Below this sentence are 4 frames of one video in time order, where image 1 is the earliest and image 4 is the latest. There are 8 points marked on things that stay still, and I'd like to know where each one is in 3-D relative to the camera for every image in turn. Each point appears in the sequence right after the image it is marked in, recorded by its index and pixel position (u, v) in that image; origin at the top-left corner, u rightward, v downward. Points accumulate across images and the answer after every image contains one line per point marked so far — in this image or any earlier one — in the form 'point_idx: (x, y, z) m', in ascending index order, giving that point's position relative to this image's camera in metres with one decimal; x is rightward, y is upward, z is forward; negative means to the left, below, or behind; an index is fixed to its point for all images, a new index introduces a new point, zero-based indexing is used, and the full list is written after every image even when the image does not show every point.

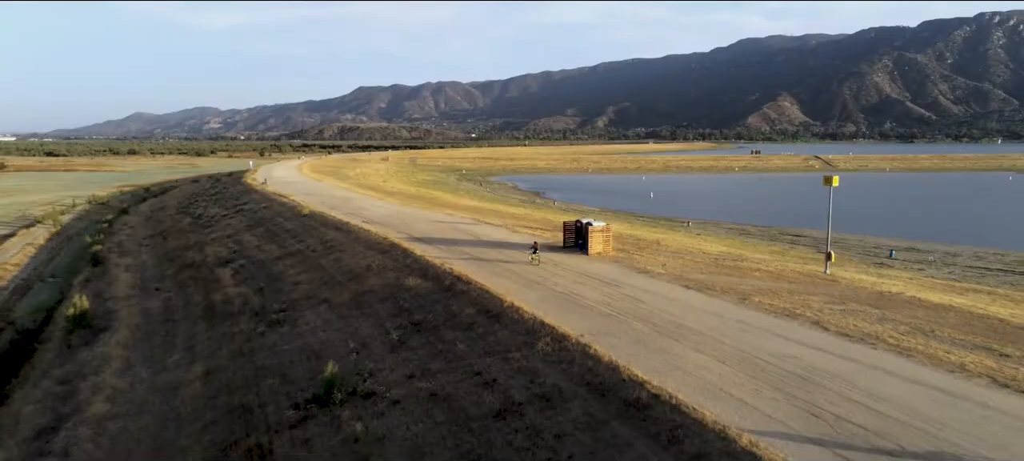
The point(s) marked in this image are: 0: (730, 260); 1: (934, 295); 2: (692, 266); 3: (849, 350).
0: (+5.8, -0.8, +19.8) m
1: (+9.5, -1.4, +16.7) m
2: (+4.1, -0.8, +16.8) m
3: (+4.4, -1.6, +9.6) m
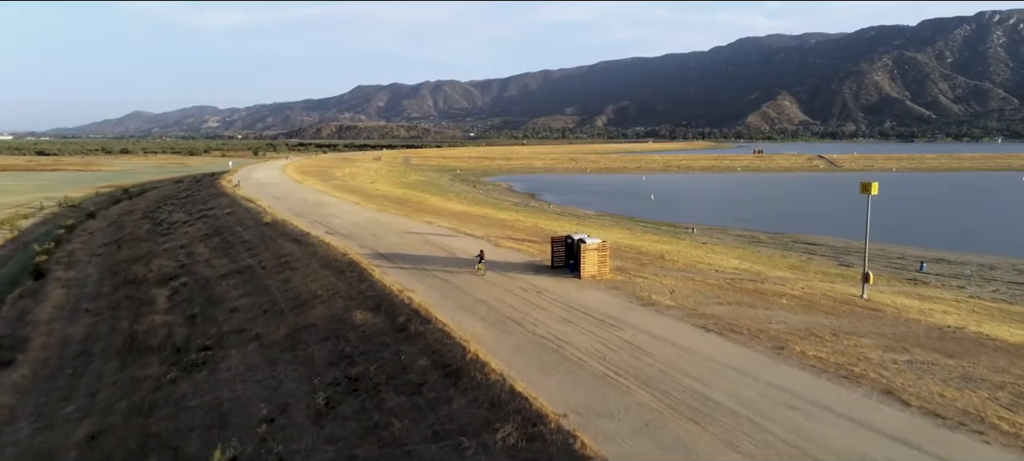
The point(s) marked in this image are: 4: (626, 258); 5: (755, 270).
0: (+5.4, -1.1, +16.8) m
1: (+9.0, -1.8, +13.7) m
2: (+3.6, -1.2, +13.8) m
3: (+3.9, -1.9, +6.7) m
4: (+3.0, -0.7, +19.4) m
5: (+6.5, -1.1, +19.8) m
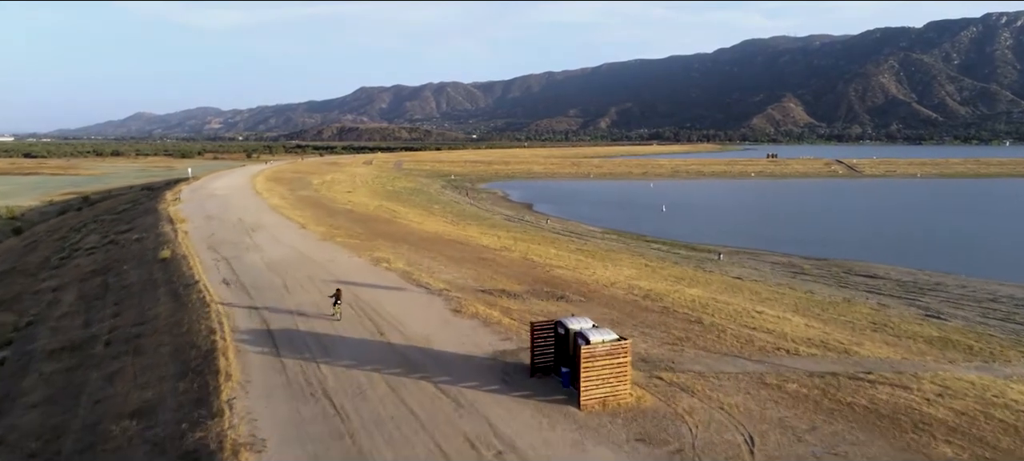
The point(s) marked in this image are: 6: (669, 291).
0: (+4.8, -2.1, +10.6) m
1: (+8.5, -2.8, +7.4) m
2: (+3.0, -2.1, +7.6) m
3: (+3.3, -2.9, +0.4) m
4: (+2.4, -1.7, +13.1) m
5: (+5.9, -2.1, +13.5) m
6: (+4.0, -1.5, +18.5) m
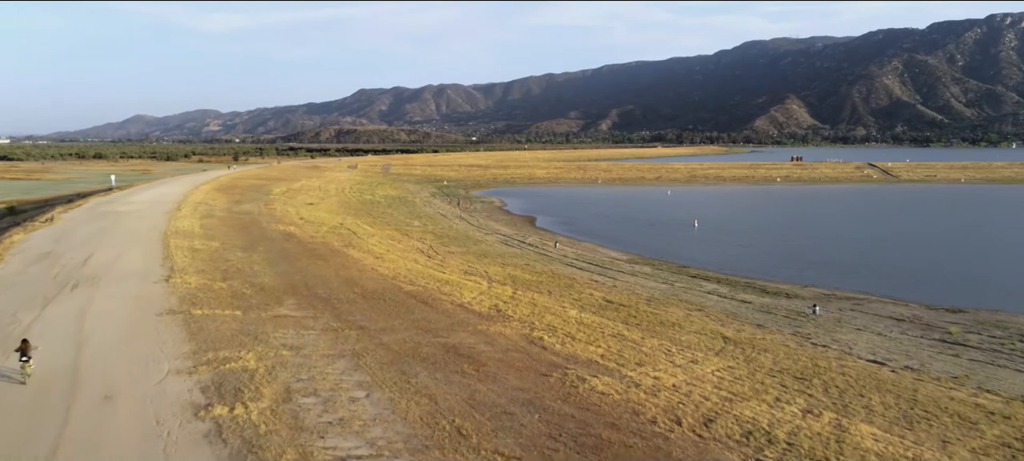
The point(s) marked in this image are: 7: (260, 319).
0: (+4.7, -3.2, +1.1) m
1: (+8.4, -3.8, -2.0) m
2: (+2.9, -3.2, -1.9) m
3: (+3.2, -3.9, -9.1) m
4: (+2.3, -2.7, +3.7) m
5: (+5.8, -3.1, +4.1) m
6: (+3.9, -2.6, +9.0) m
7: (-4.2, -1.5, +12.5) m
